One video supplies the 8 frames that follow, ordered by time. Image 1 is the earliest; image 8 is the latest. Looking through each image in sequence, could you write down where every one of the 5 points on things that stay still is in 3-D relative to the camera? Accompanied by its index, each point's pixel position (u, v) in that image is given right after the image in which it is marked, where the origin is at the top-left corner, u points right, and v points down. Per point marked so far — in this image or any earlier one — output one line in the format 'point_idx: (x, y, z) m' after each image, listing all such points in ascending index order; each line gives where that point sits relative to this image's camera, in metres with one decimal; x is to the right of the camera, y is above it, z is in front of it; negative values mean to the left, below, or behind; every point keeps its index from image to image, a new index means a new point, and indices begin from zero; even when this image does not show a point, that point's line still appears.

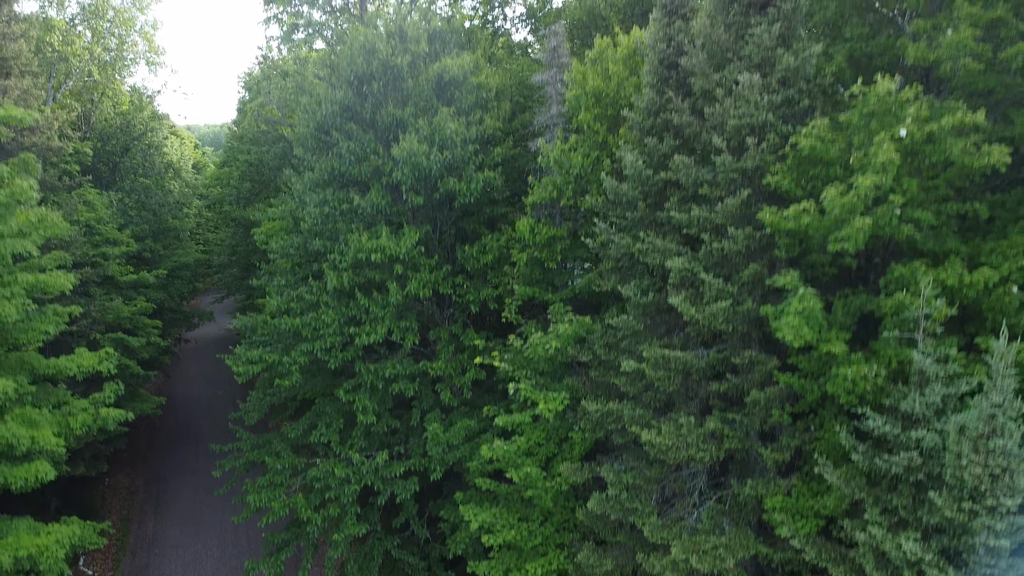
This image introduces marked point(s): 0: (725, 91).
0: (+5.0, +4.6, +9.2) m
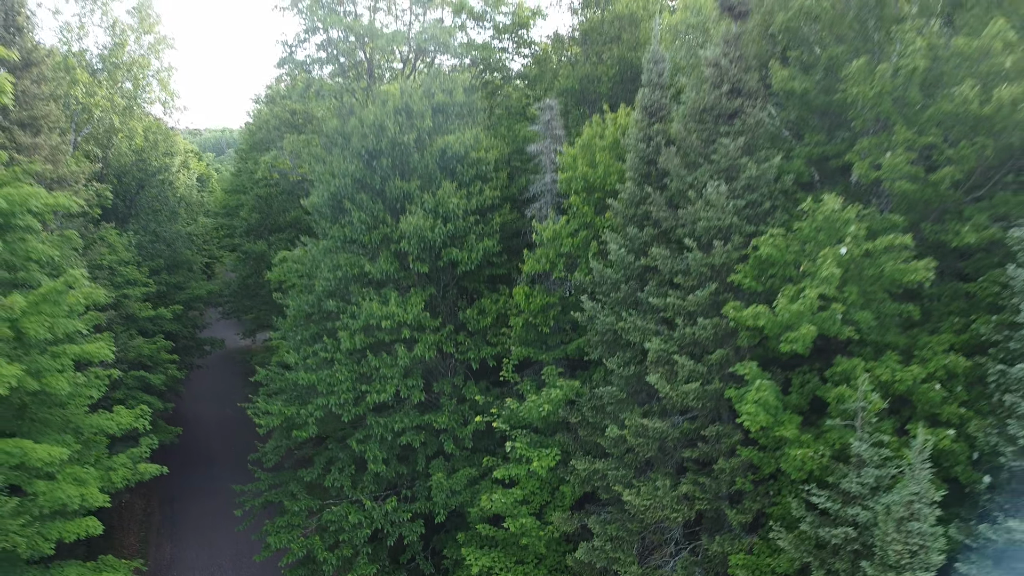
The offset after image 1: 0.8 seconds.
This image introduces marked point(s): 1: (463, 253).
0: (+4.9, +2.5, +10.4) m
1: (-1.6, +1.2, +13.7) m
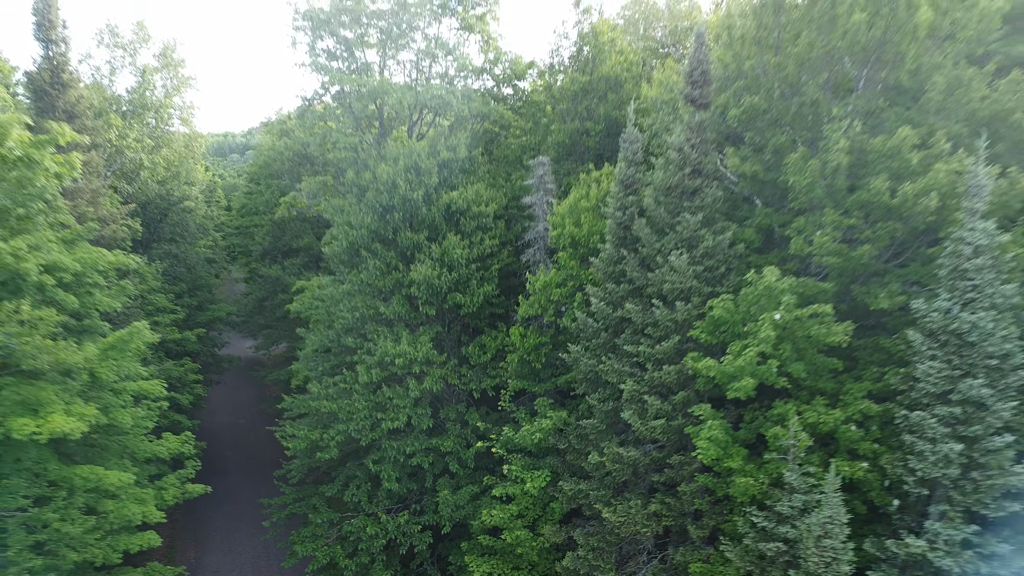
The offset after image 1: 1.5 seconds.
0: (+4.7, +1.0, +12.3) m
1: (-1.8, -0.4, +15.6) m
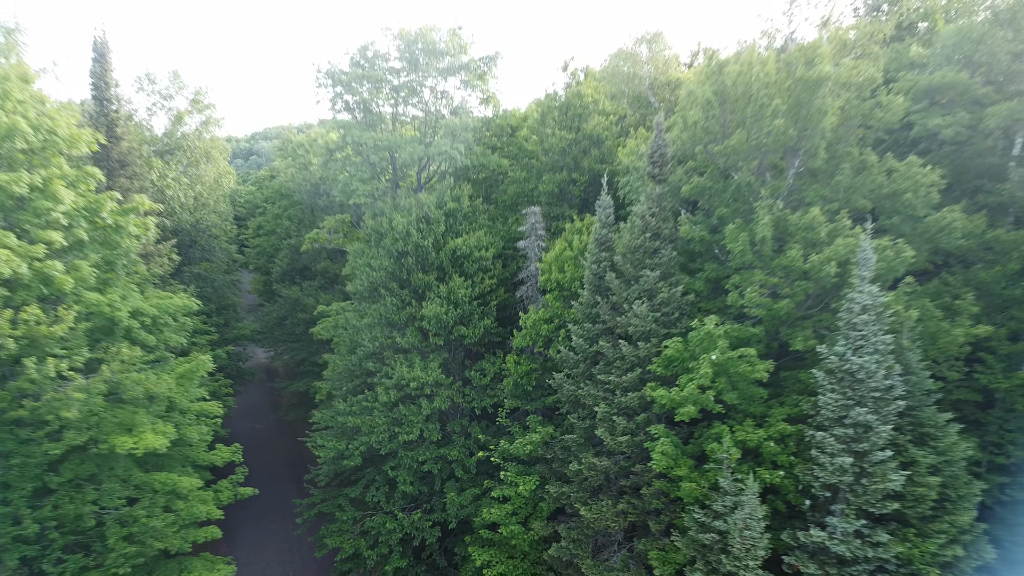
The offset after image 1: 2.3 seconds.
0: (+4.5, -0.6, +15.3) m
1: (-2.0, -2.0, +18.5) m
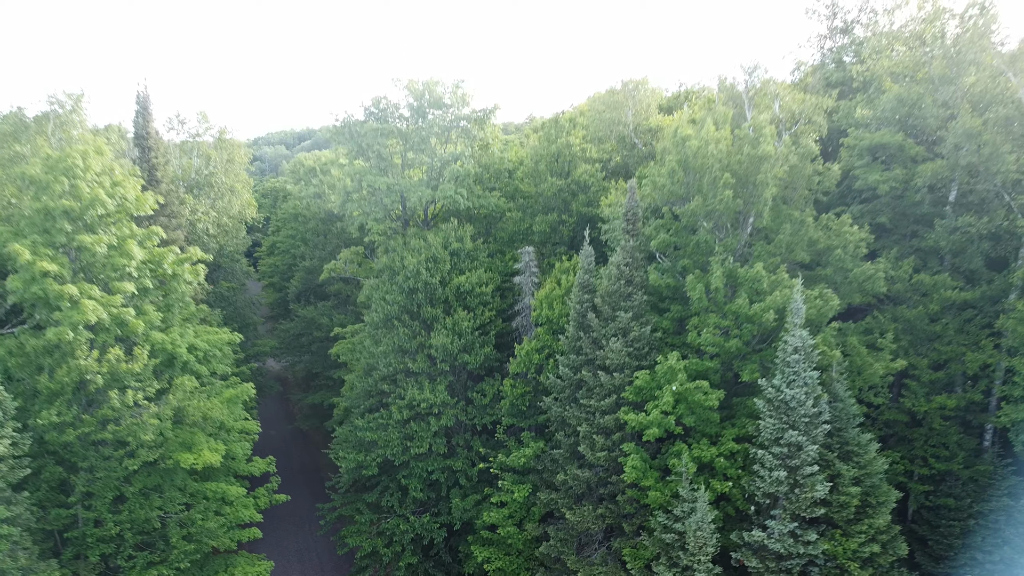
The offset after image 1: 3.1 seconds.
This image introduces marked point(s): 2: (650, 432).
0: (+4.3, -2.4, +18.1) m
1: (-2.2, -3.7, +21.3) m
2: (+5.6, -5.9, +16.3) m
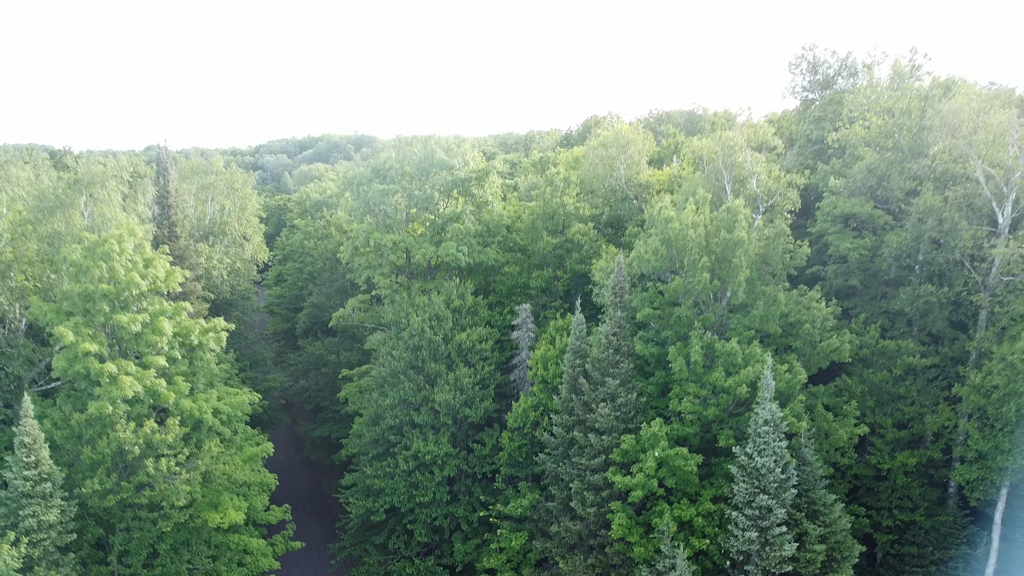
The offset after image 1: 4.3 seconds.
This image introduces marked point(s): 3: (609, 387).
0: (+4.2, -5.8, +19.7) m
1: (-2.3, -7.1, +23.0) m
2: (+5.5, -9.3, +17.9) m
3: (+4.7, -4.9, +19.5) m
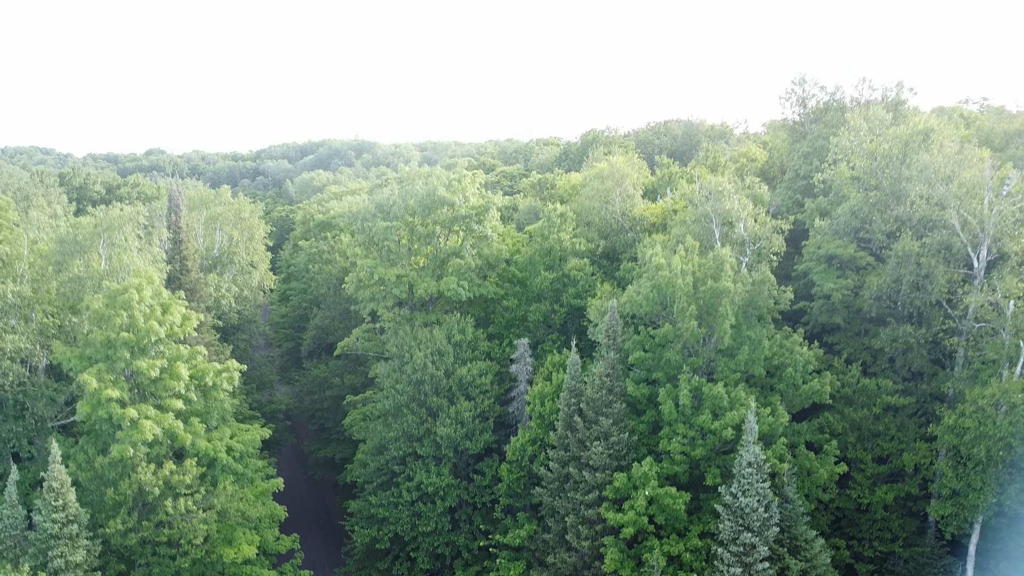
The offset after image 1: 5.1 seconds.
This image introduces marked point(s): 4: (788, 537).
0: (+4.1, -8.0, +20.8) m
1: (-2.4, -9.4, +24.0) m
2: (+5.4, -11.6, +18.9) m
3: (+4.6, -7.1, +20.5) m
4: (+13.2, -11.9, +18.9) m
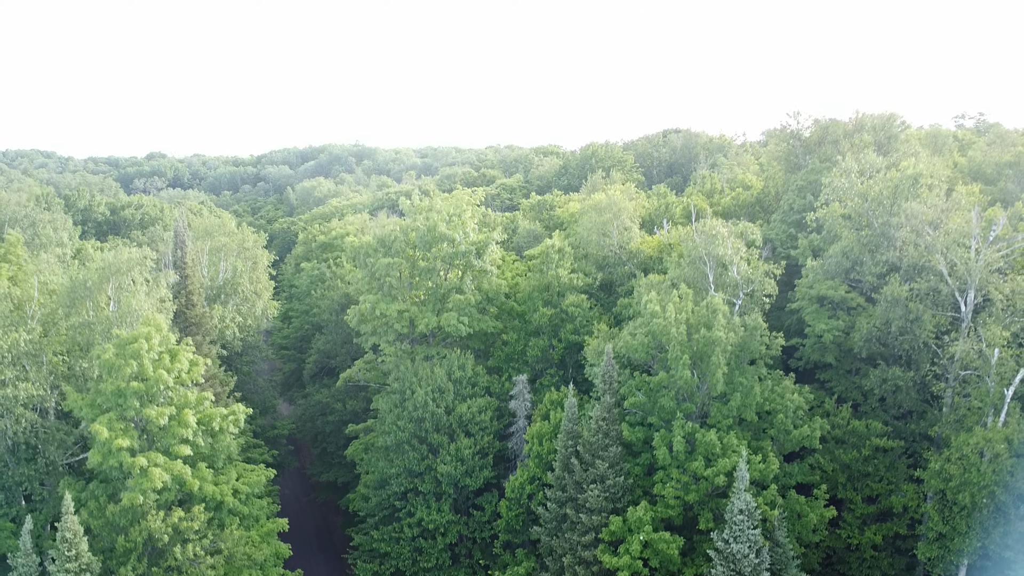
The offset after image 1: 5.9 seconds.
0: (+4.0, -10.5, +21.3) m
1: (-2.4, -11.9, +24.6) m
2: (+5.4, -14.1, +19.5) m
3: (+4.5, -9.6, +21.1) m
4: (+13.1, -14.4, +19.4) m
